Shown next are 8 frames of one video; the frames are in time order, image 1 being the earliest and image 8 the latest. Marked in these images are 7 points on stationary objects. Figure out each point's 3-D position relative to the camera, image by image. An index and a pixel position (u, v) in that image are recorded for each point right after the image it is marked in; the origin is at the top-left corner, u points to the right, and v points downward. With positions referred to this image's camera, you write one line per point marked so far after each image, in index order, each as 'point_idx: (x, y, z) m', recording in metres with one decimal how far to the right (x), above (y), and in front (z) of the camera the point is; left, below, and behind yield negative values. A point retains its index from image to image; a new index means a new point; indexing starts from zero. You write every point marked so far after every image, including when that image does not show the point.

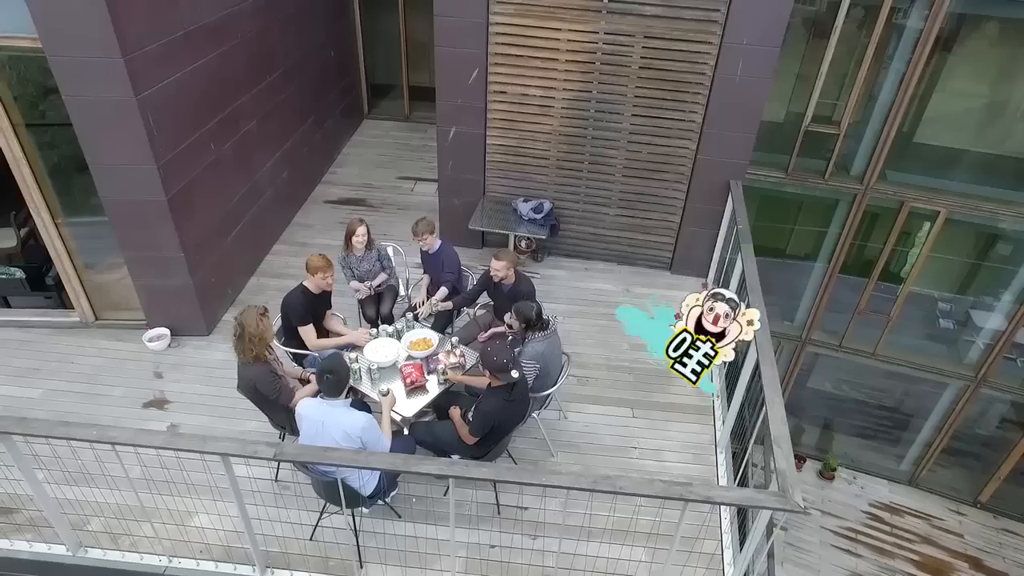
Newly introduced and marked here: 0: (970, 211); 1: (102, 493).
0: (+7.0, +1.2, +8.5) m
1: (-2.8, -1.4, +3.9) m
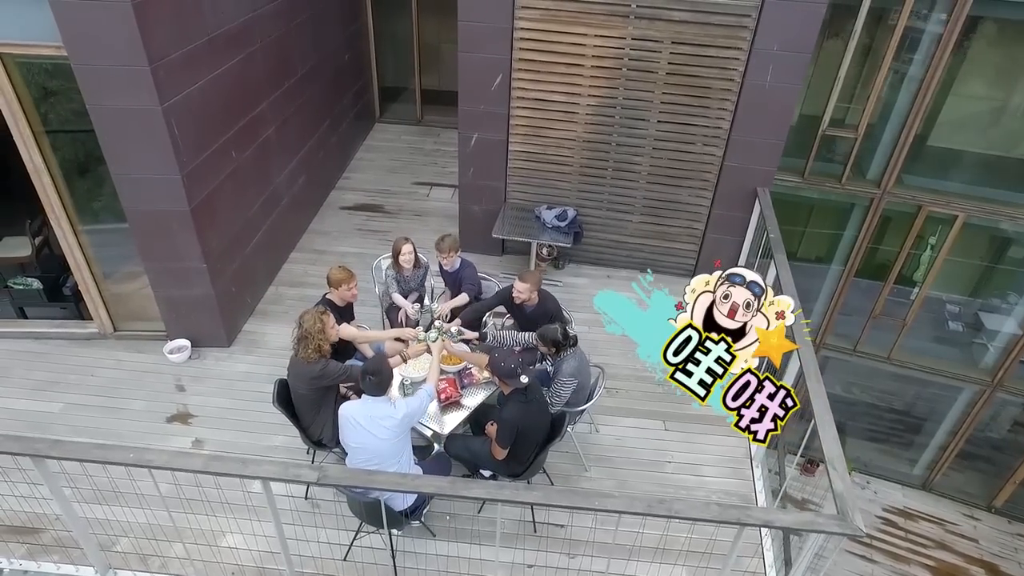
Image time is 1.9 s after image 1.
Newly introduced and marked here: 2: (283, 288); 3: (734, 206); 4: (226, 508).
0: (+7.2, +1.1, +8.5) m
1: (-2.5, -1.5, +3.8) m
2: (-2.3, 0.0, +5.8) m
3: (+2.3, +0.8, +5.7) m
4: (-1.9, -1.5, +3.8) m
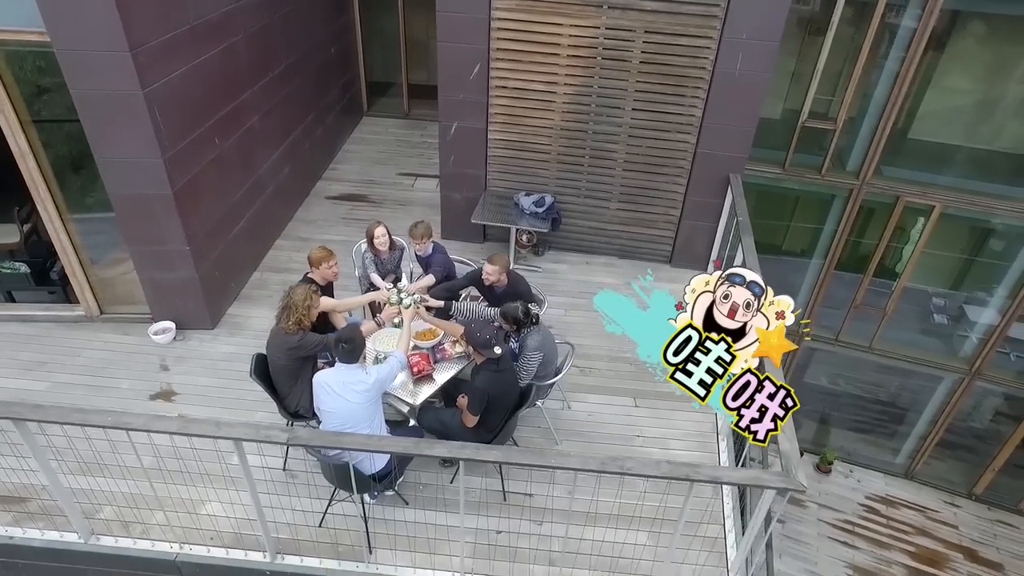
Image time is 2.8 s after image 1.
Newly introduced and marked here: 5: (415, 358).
0: (+7.0, +1.3, +8.7) m
1: (-2.7, -1.3, +3.9) m
2: (-2.6, +0.2, +5.9) m
3: (+2.0, +1.0, +5.8) m
4: (-2.1, -1.3, +3.9) m
5: (-0.7, -0.5, +3.9) m
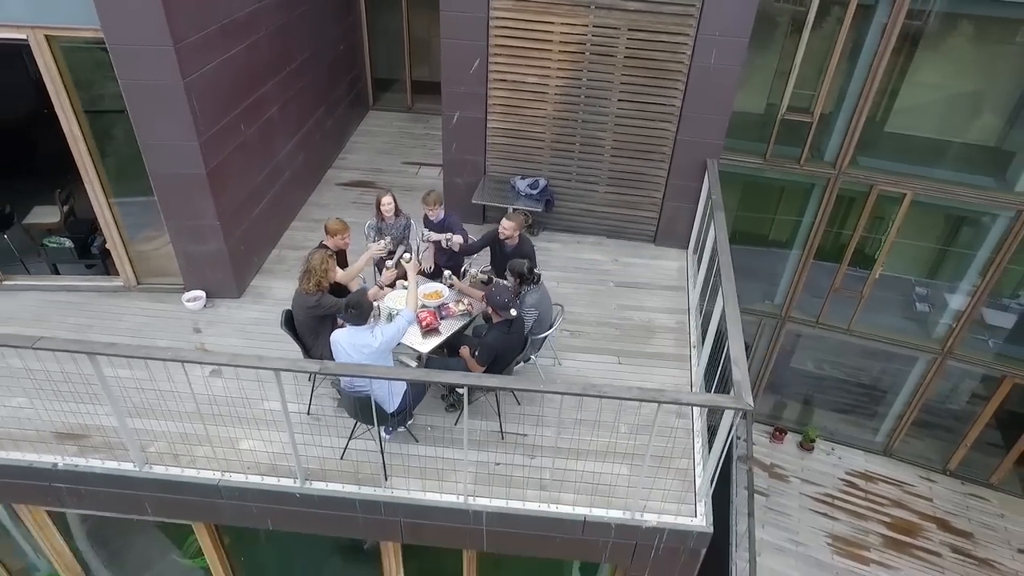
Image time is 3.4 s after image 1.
0: (+7.0, +1.6, +9.2) m
1: (-2.8, -1.1, +4.5) m
2: (-2.6, +0.4, +6.5) m
3: (+2.0, +1.3, +6.4) m
4: (-2.1, -1.1, +4.5) m
5: (-0.7, -0.2, +4.5) m
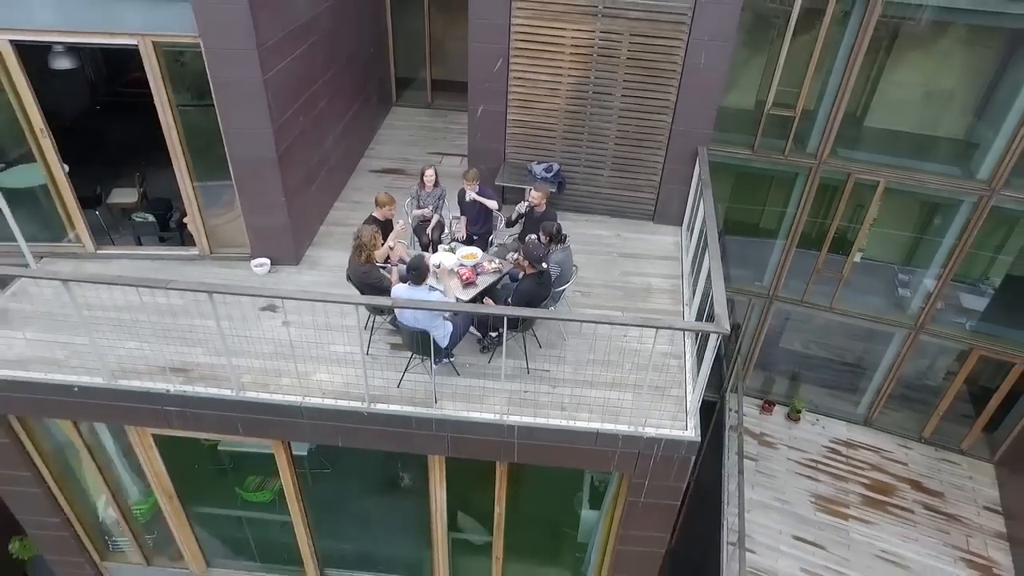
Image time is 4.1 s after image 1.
0: (+7.2, +1.9, +10.2) m
1: (-2.5, -0.7, +5.4) m
2: (-2.4, +0.8, +7.4) m
3: (+2.2, +1.6, +7.4) m
4: (-1.9, -0.7, +5.4) m
5: (-0.5, +0.2, +5.4) m
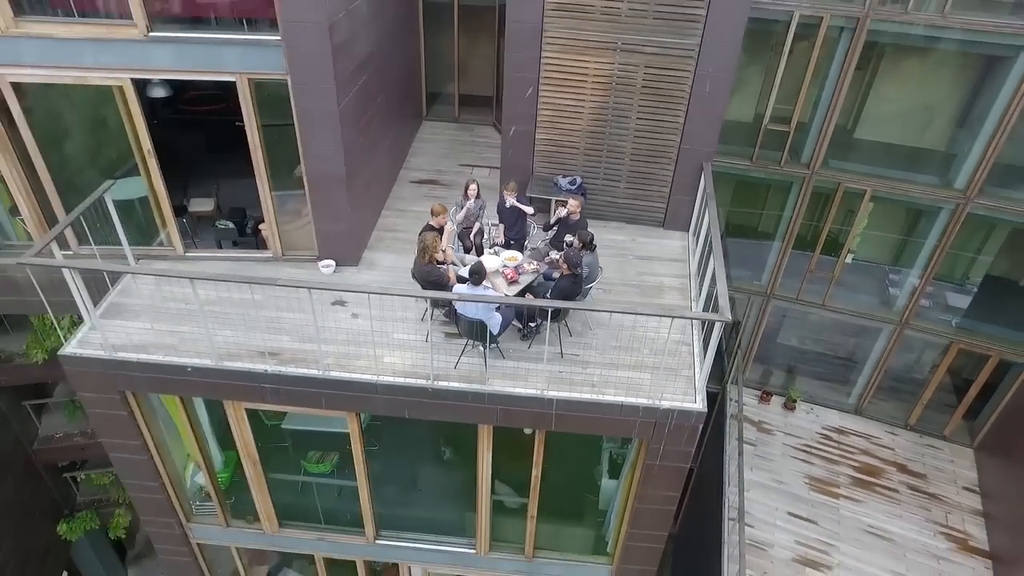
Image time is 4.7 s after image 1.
0: (+7.6, +2.0, +11.3) m
1: (-2.1, -0.7, +6.5) m
2: (-1.9, +0.8, +8.5) m
3: (+2.7, +1.7, +8.4) m
4: (-1.4, -0.6, +6.5) m
5: (0.0, +0.2, +6.5) m
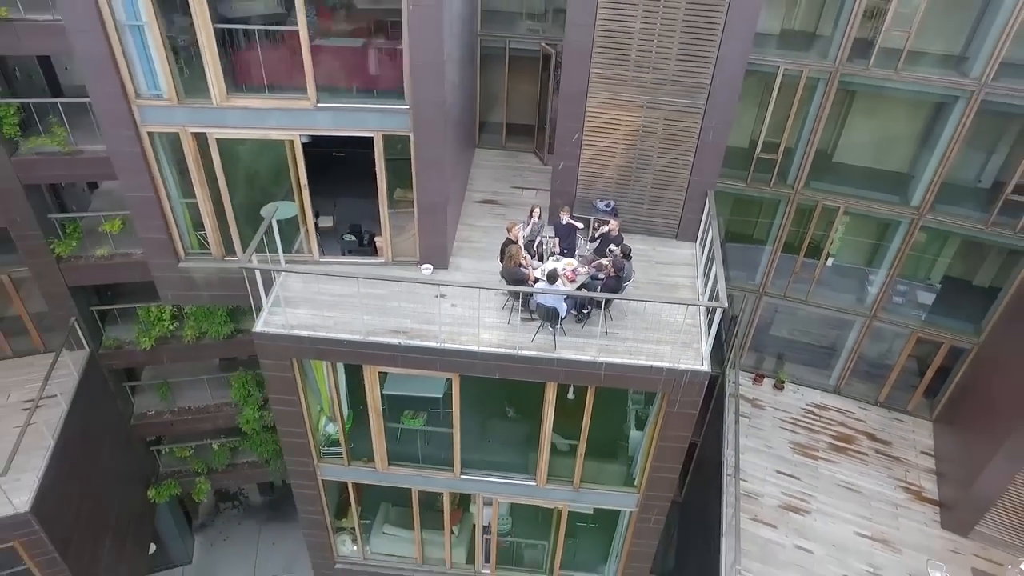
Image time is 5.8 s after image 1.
0: (+8.5, +2.0, +13.8) m
1: (-1.2, -0.6, +9.0) m
2: (-1.0, +0.9, +11.0) m
3: (+3.6, +1.7, +11.0) m
4: (-0.5, -0.6, +9.0) m
5: (+0.9, +0.2, +9.0) m
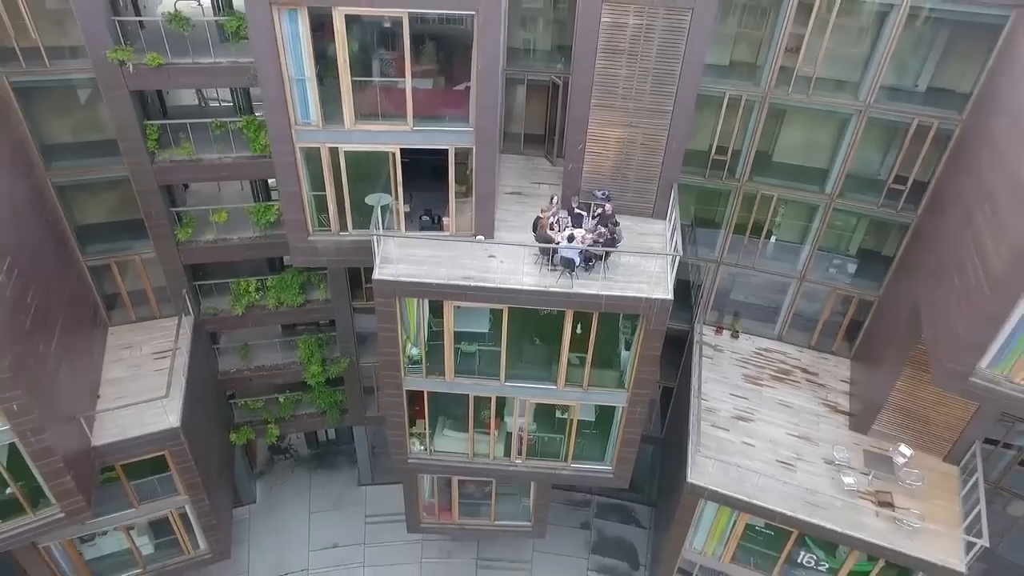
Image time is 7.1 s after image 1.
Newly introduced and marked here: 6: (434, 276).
0: (+9.1, +3.1, +18.5) m
1: (-0.4, +0.3, +13.5) m
2: (-0.3, +1.8, +15.5) m
3: (+4.3, +2.7, +15.6) m
4: (+0.2, +0.3, +13.5) m
5: (+1.6, +1.2, +13.6) m
6: (-1.9, +0.3, +13.4) m
